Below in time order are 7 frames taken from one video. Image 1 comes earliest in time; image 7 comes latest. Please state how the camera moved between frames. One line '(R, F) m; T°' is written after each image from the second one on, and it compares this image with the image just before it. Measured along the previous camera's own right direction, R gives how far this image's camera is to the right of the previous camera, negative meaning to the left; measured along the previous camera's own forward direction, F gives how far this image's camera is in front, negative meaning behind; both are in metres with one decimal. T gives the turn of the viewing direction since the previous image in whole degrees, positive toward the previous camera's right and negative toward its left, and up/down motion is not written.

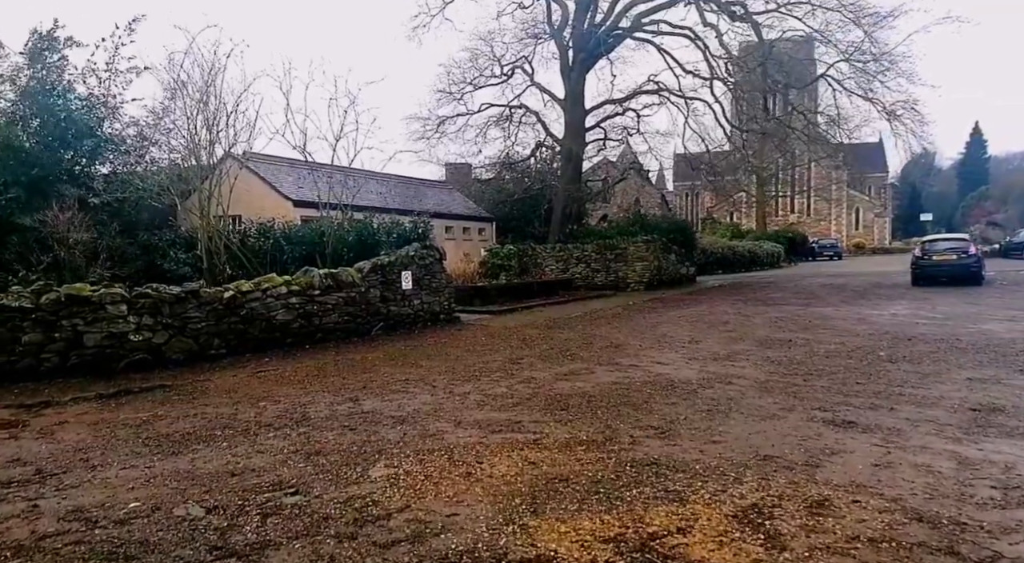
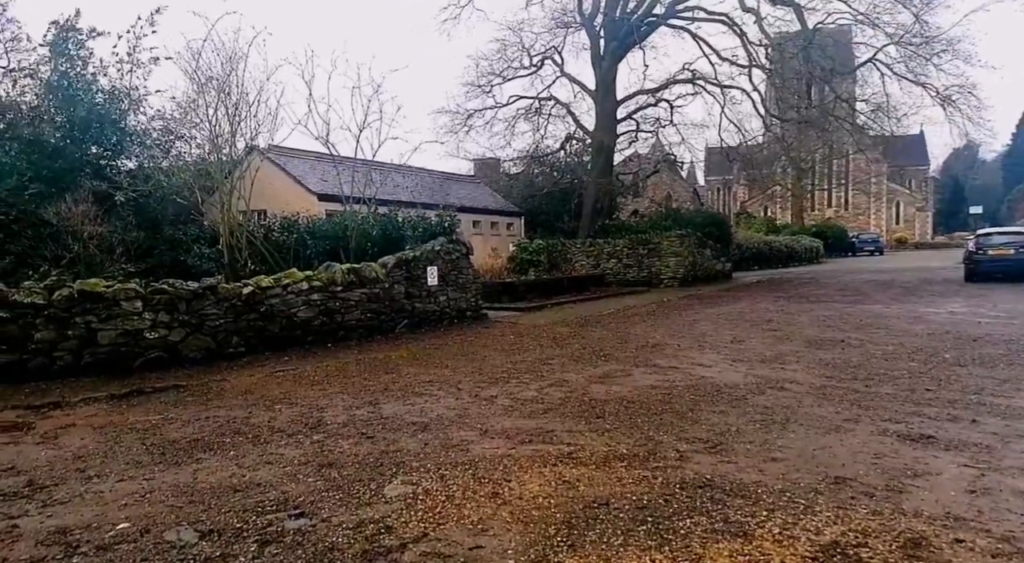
(0.0, +0.5) m; -2°
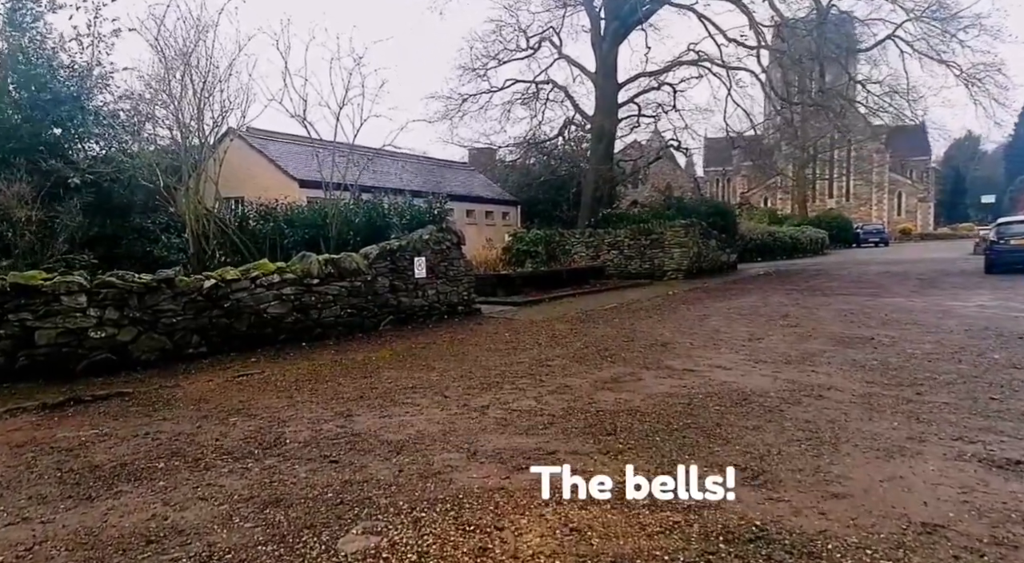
(0.0, +0.9) m; 0°
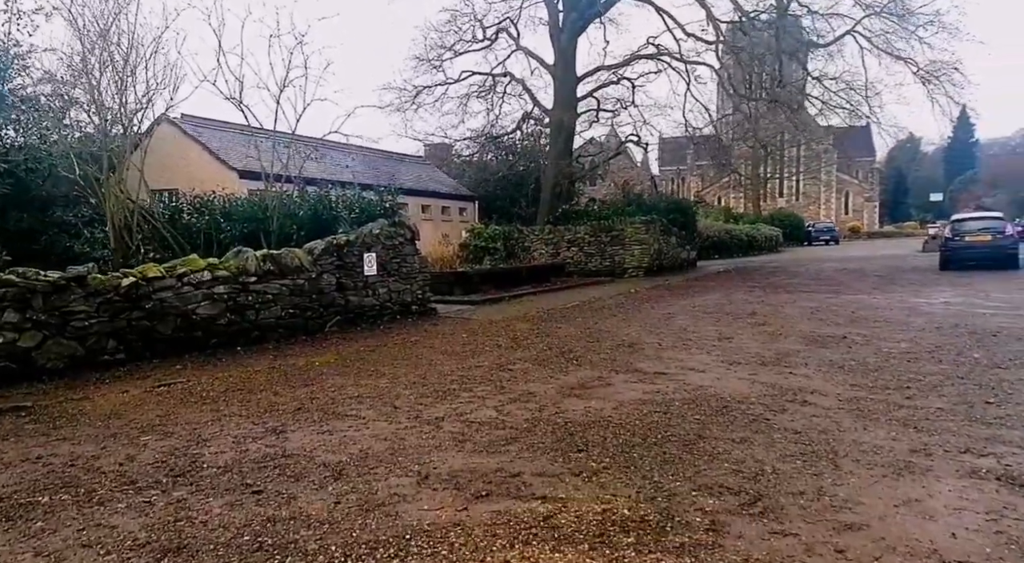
(0.0, +0.6) m; +4°
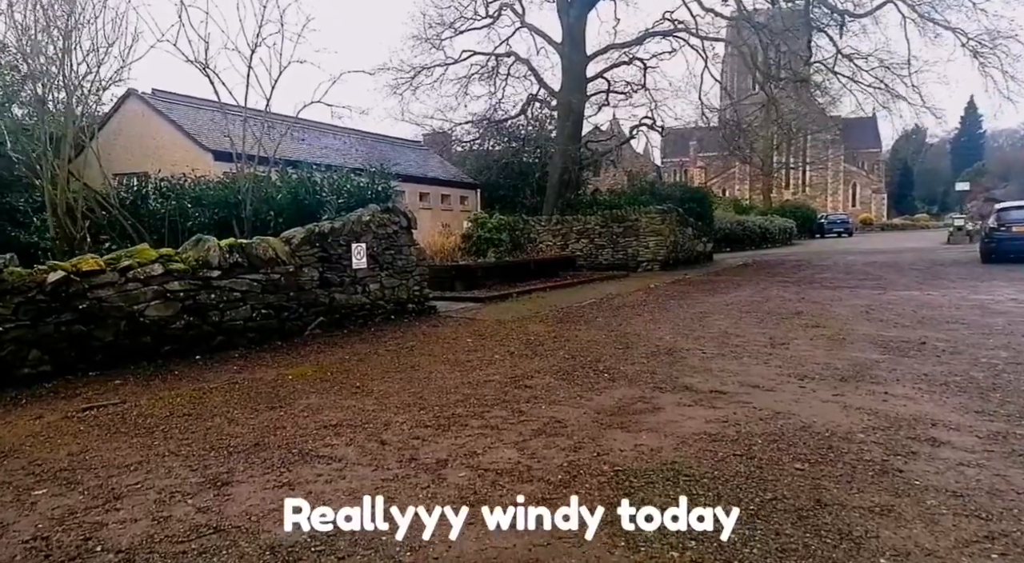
(-0.2, +1.2) m; 0°
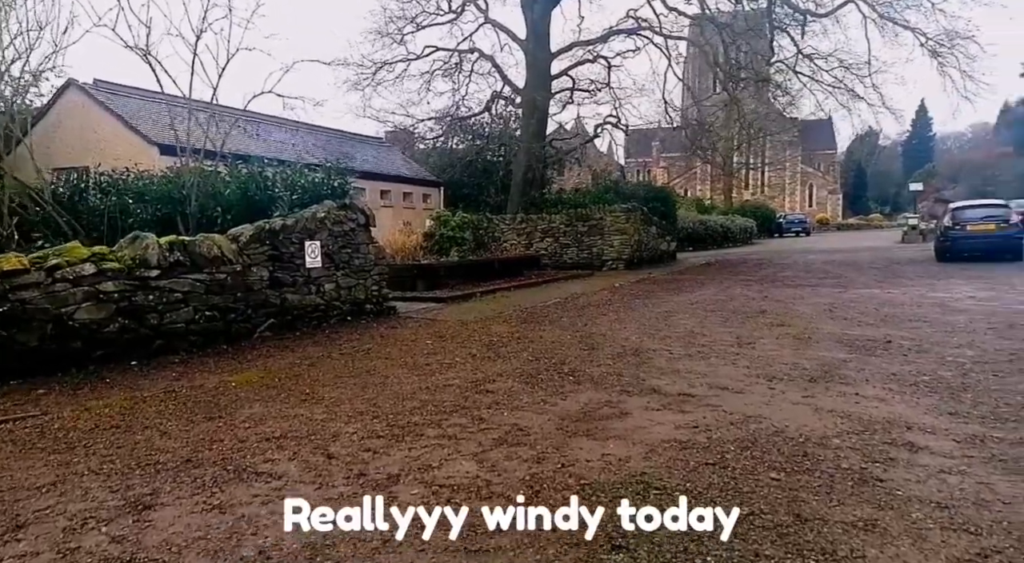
(0.0, +0.3) m; +3°
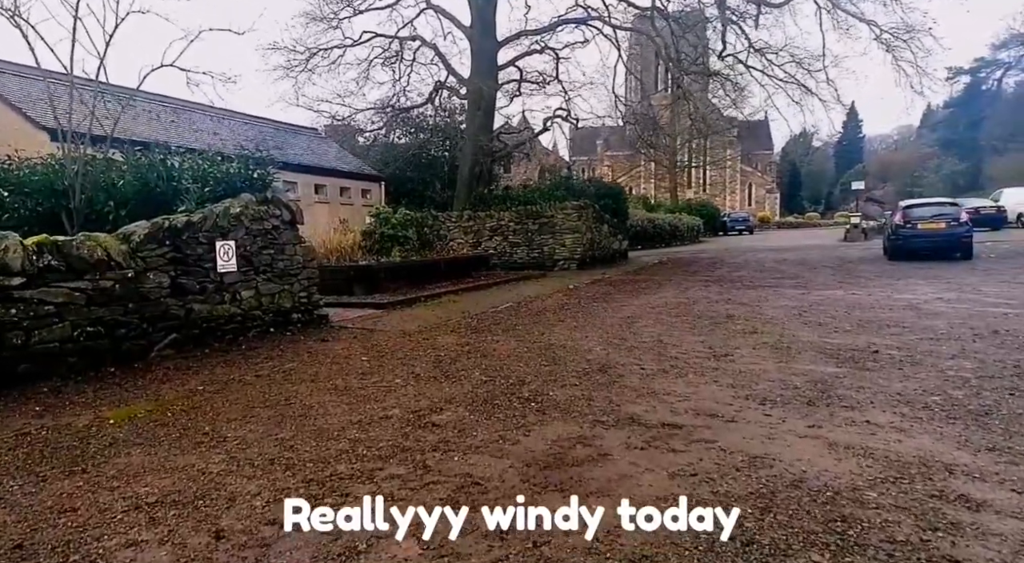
(0.0, +0.9) m; +5°
